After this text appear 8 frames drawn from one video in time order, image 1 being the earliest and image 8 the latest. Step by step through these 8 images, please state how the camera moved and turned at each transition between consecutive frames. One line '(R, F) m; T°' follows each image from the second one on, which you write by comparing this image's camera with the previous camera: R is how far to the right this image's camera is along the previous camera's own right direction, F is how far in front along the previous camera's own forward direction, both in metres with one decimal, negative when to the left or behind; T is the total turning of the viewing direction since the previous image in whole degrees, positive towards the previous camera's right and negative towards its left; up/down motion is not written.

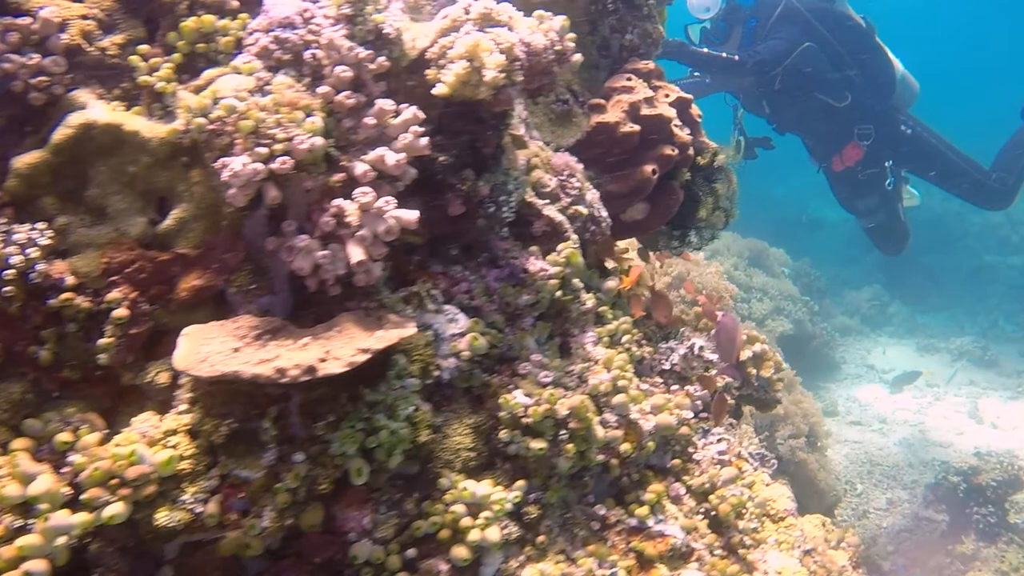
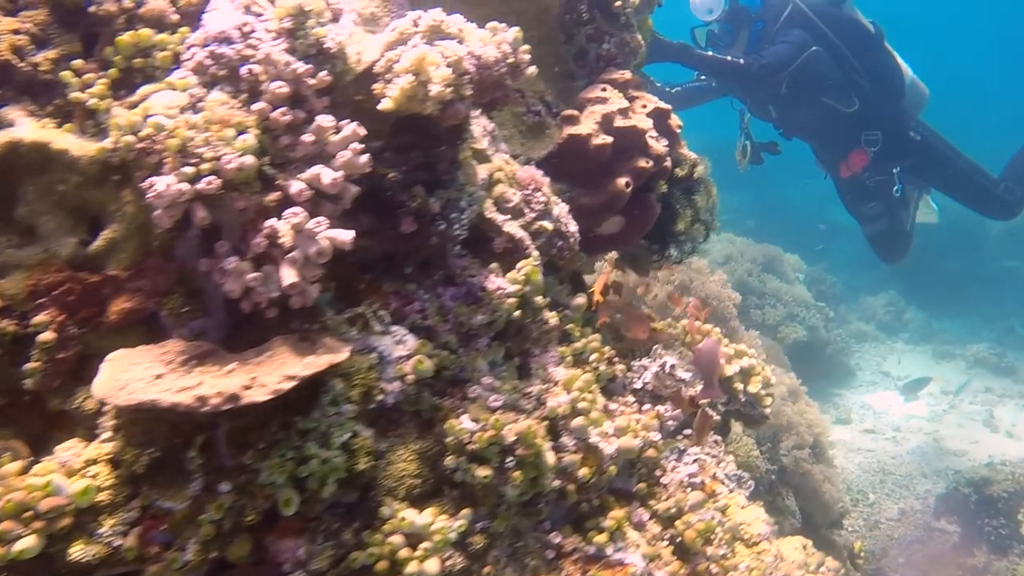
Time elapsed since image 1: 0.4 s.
(+0.1, +0.1) m; -1°
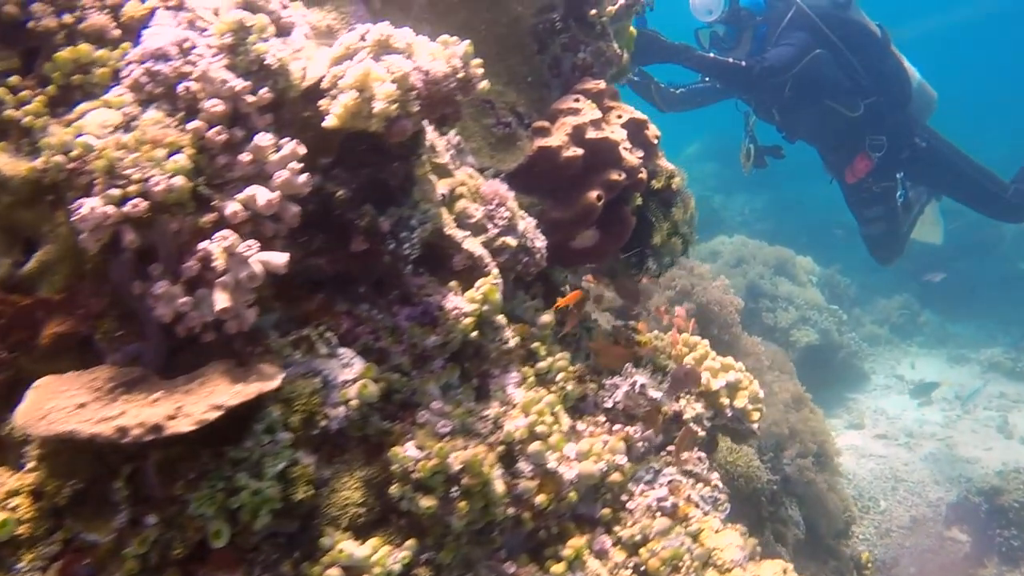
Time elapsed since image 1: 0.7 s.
(+0.1, 0.0) m; -1°
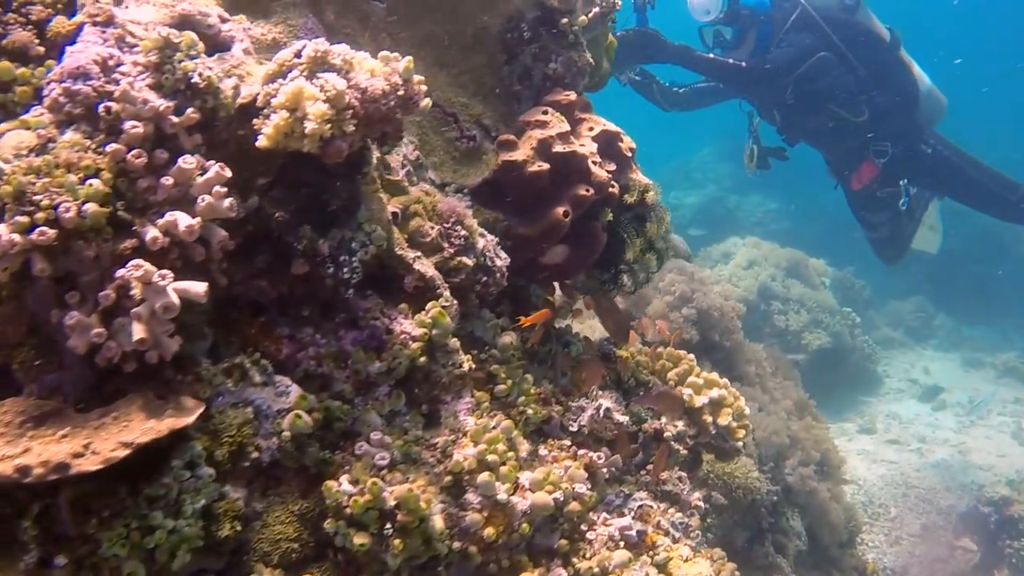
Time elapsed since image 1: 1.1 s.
(+0.1, +0.1) m; -1°
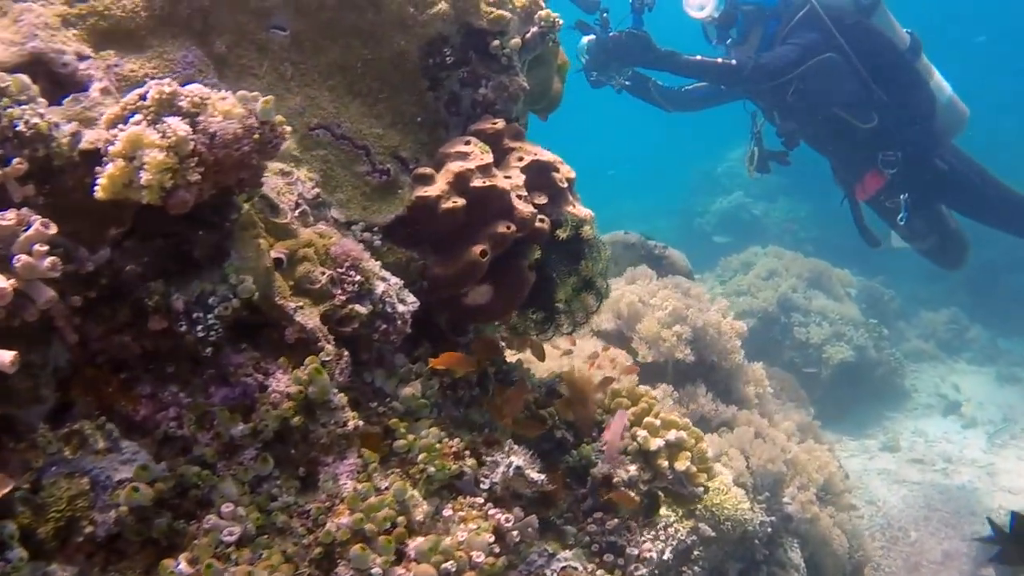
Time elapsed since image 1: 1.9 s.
(+0.3, +0.1) m; -2°
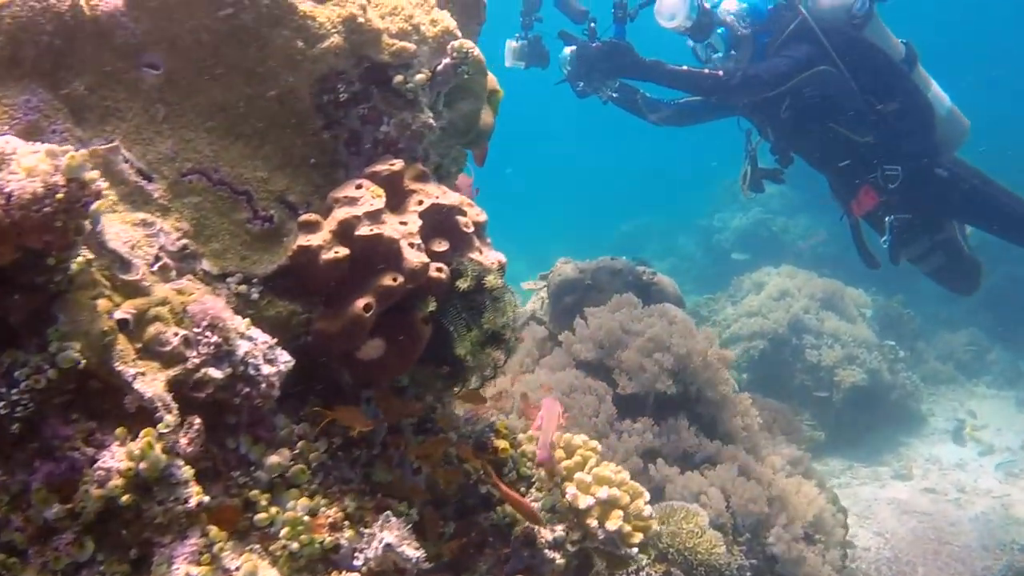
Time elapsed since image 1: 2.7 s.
(+0.3, +0.1) m; -2°
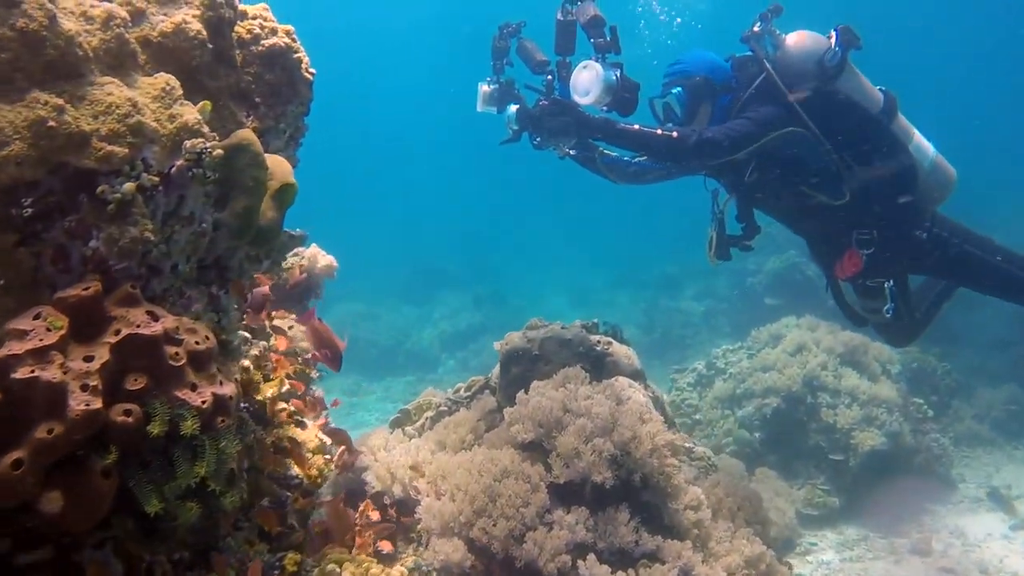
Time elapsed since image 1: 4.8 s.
(+0.7, +0.3) m; -3°
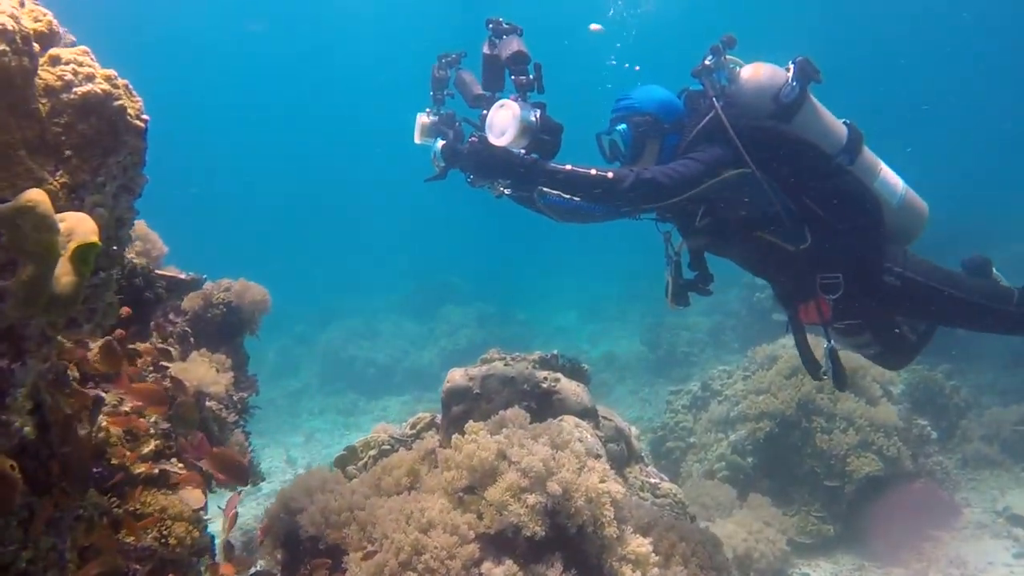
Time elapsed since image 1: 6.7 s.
(+0.5, +0.2) m; -1°
